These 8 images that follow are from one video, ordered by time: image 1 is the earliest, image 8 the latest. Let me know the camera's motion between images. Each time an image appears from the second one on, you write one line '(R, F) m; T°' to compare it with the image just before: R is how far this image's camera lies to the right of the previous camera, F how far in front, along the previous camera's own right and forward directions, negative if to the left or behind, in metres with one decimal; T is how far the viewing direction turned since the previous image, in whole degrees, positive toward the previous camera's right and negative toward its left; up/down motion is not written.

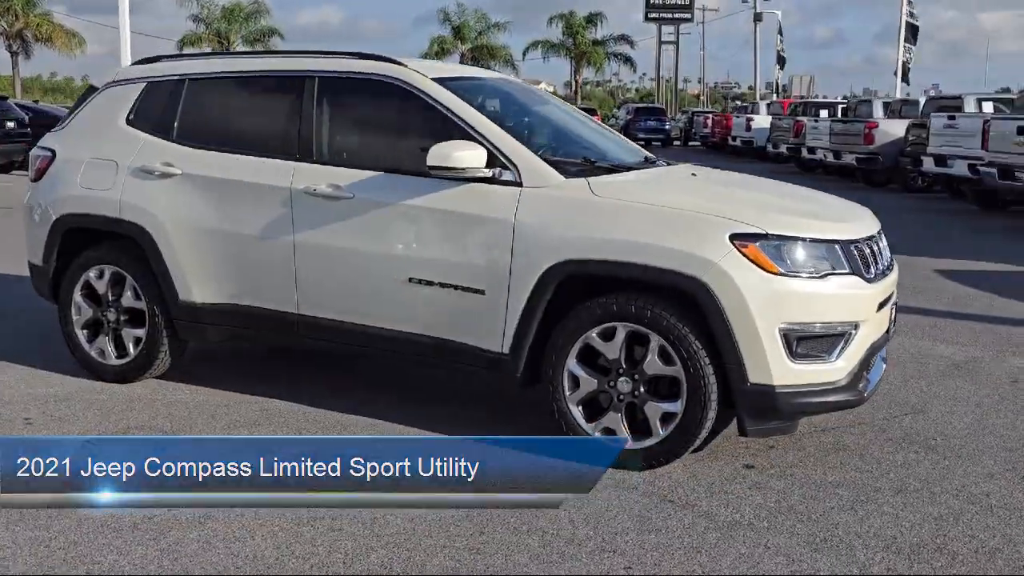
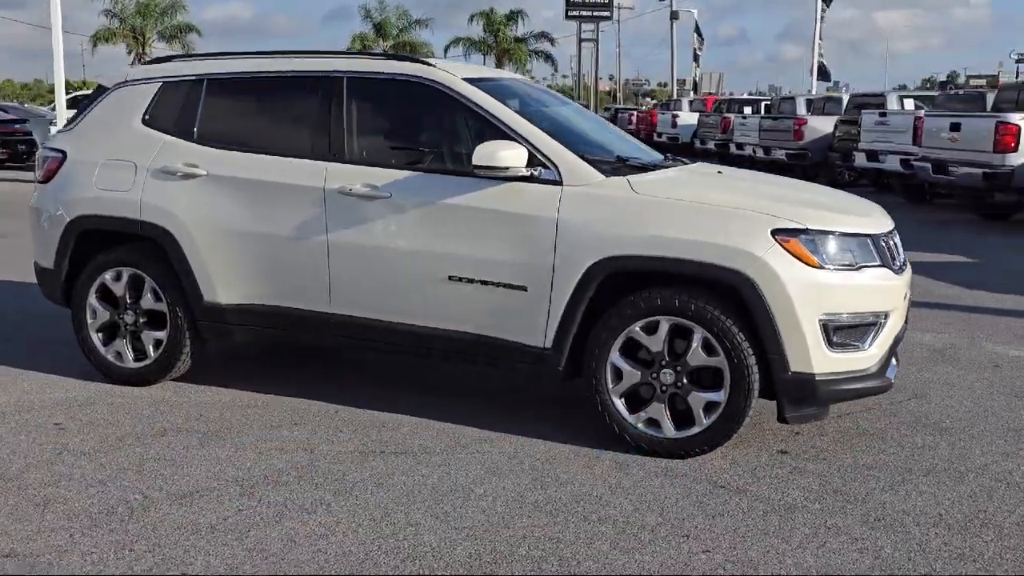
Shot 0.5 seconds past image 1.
(-0.6, -0.1) m; +5°
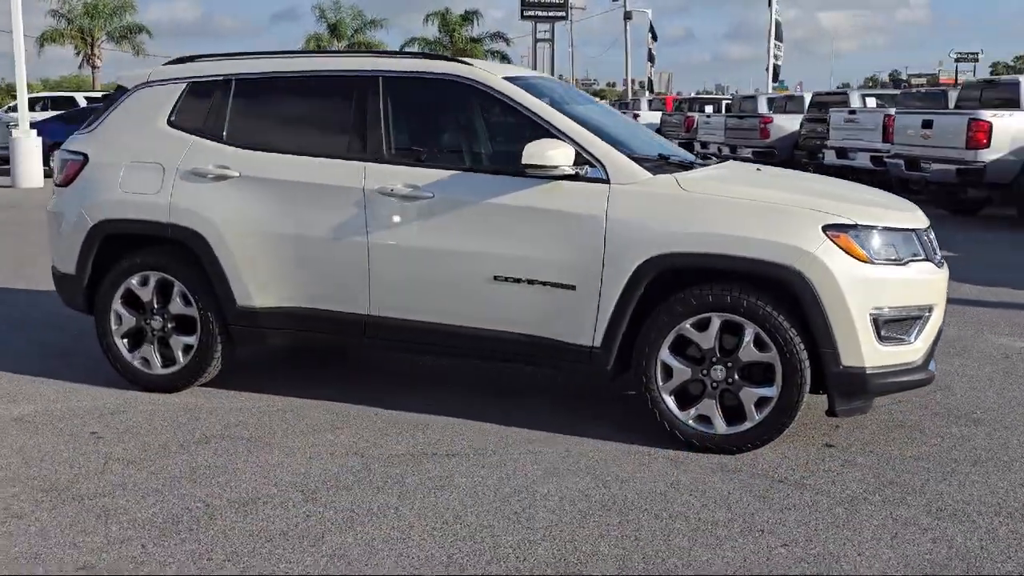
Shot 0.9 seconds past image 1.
(-0.5, 0.0) m; +3°
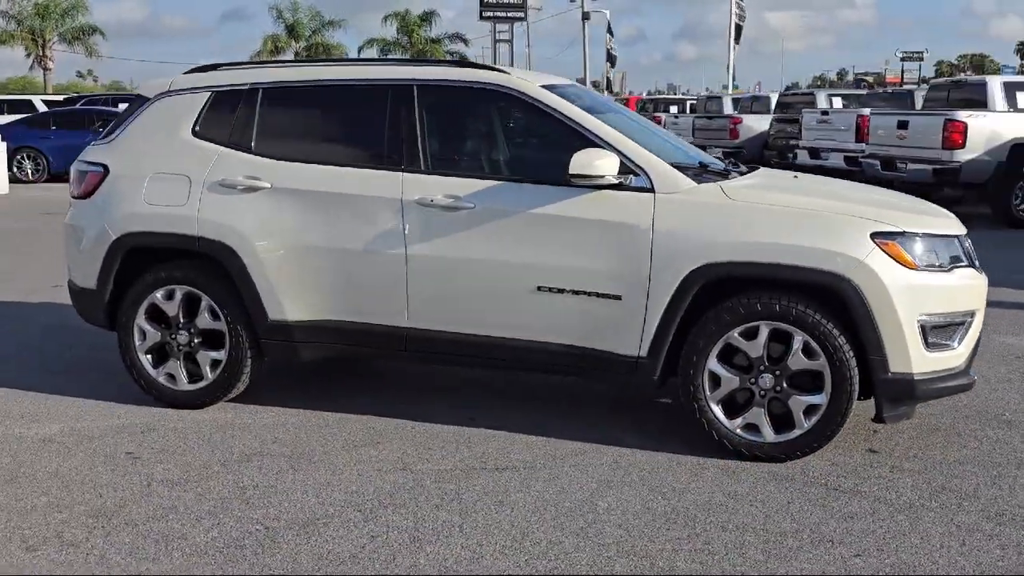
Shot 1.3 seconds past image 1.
(-0.4, +0.1) m; +3°
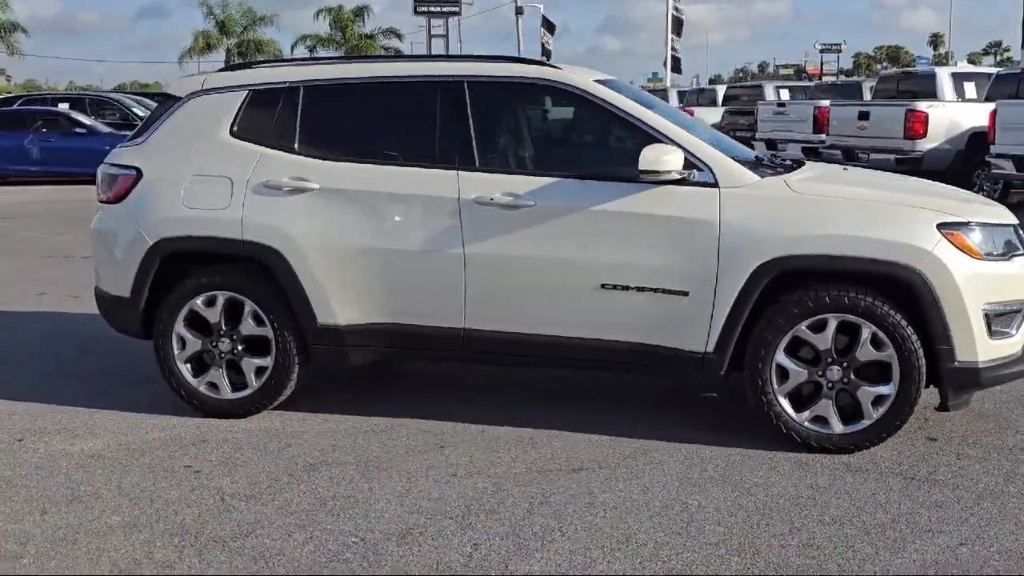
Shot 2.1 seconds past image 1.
(-0.6, +0.1) m; +4°
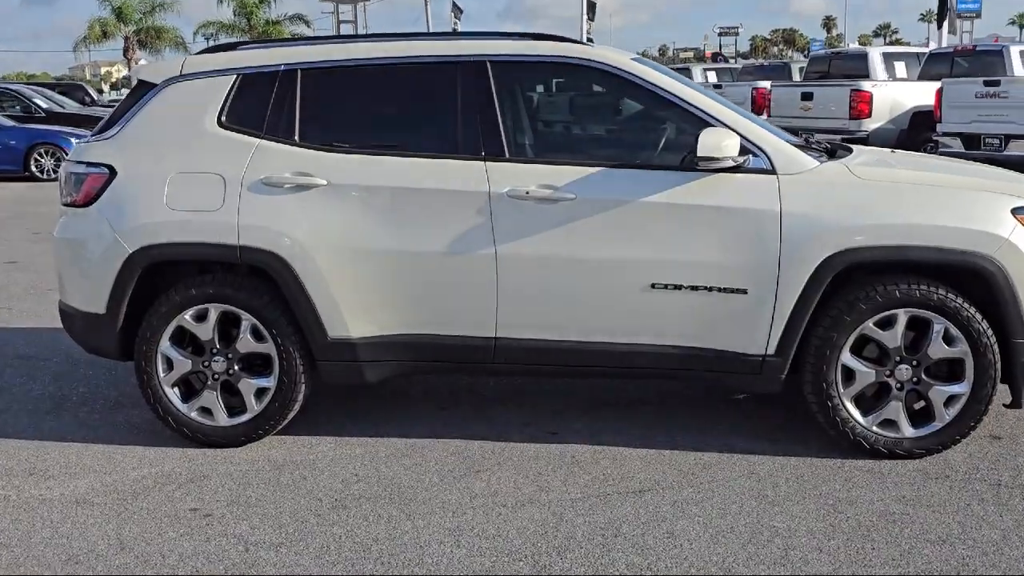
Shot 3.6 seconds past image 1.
(-0.6, +0.5) m; +5°
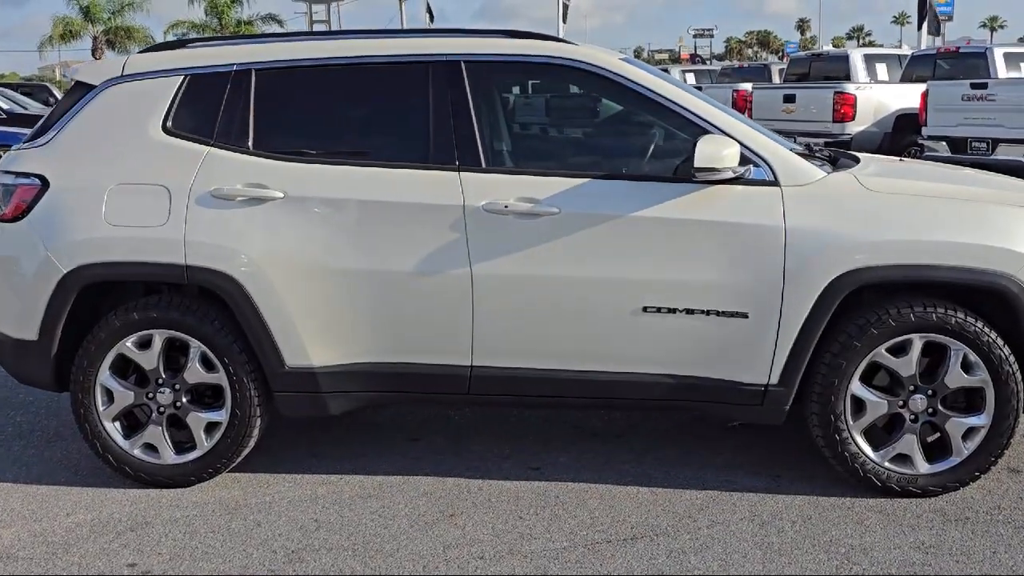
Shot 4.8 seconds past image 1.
(0.0, +0.4) m; +1°
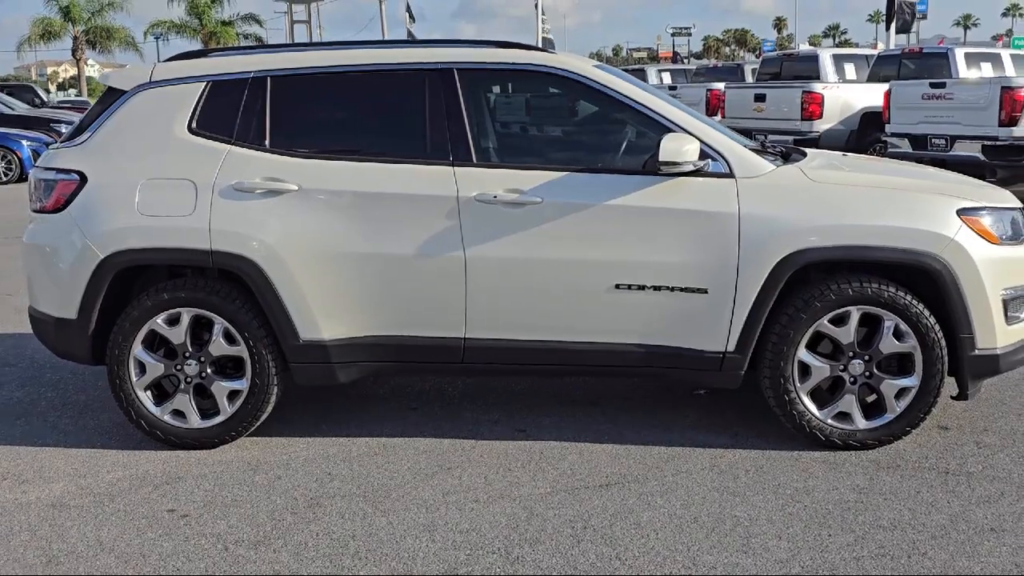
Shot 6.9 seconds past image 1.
(0.0, -0.5) m; +1°
